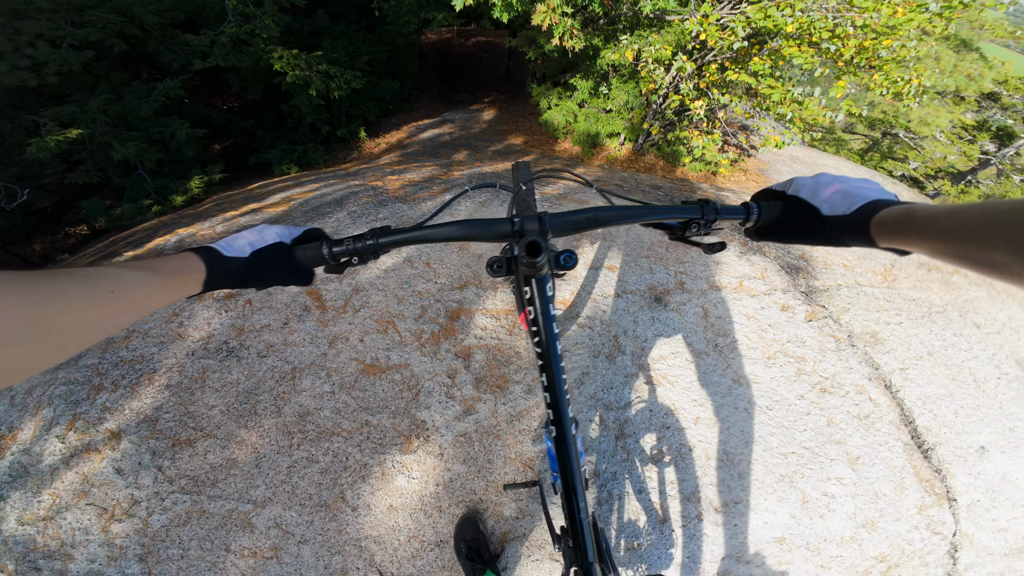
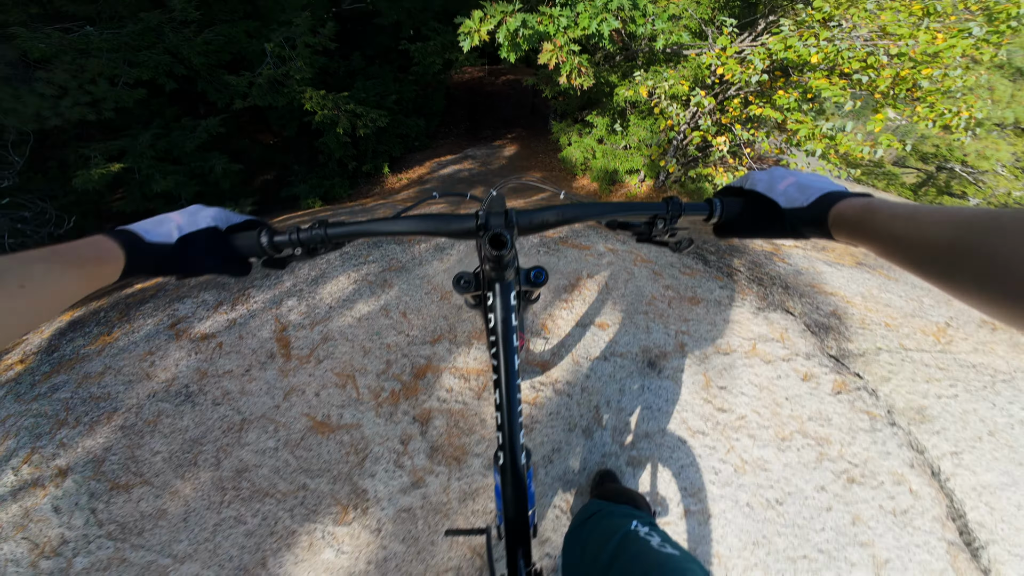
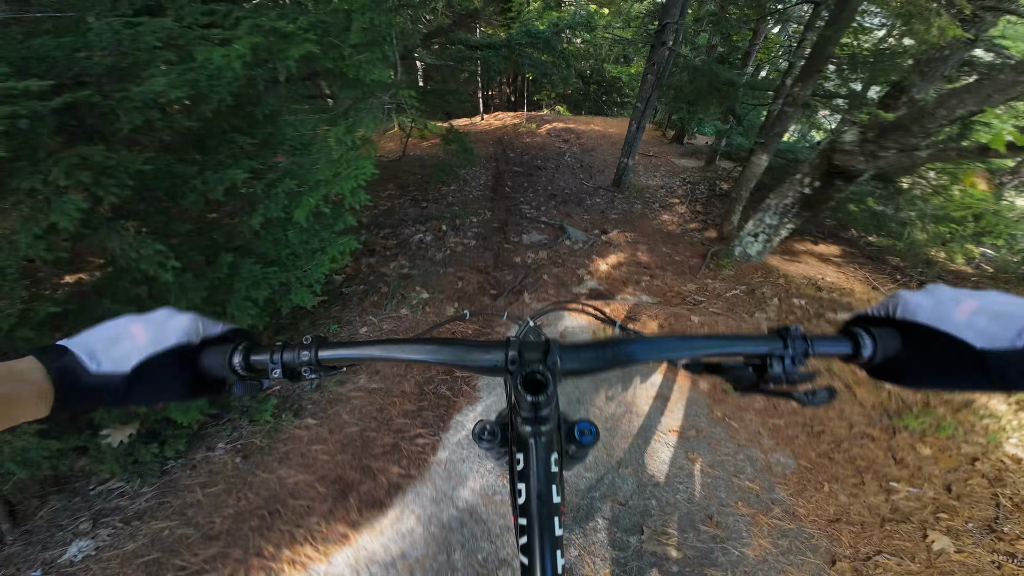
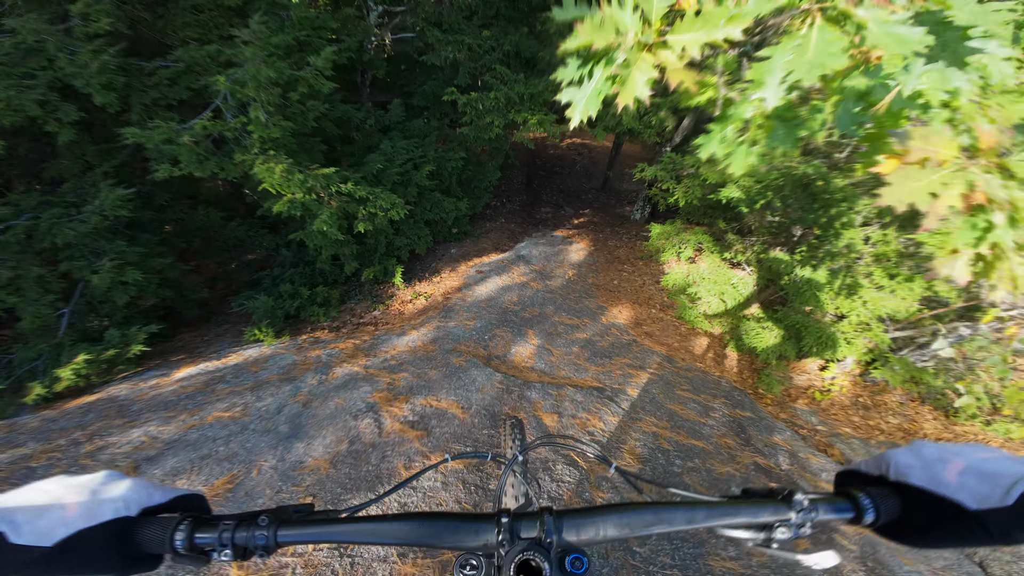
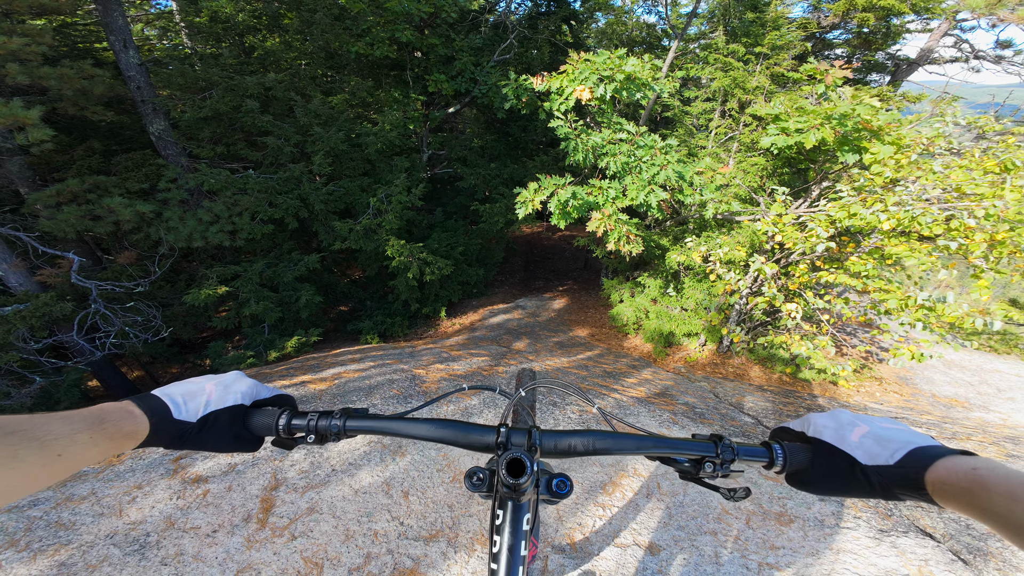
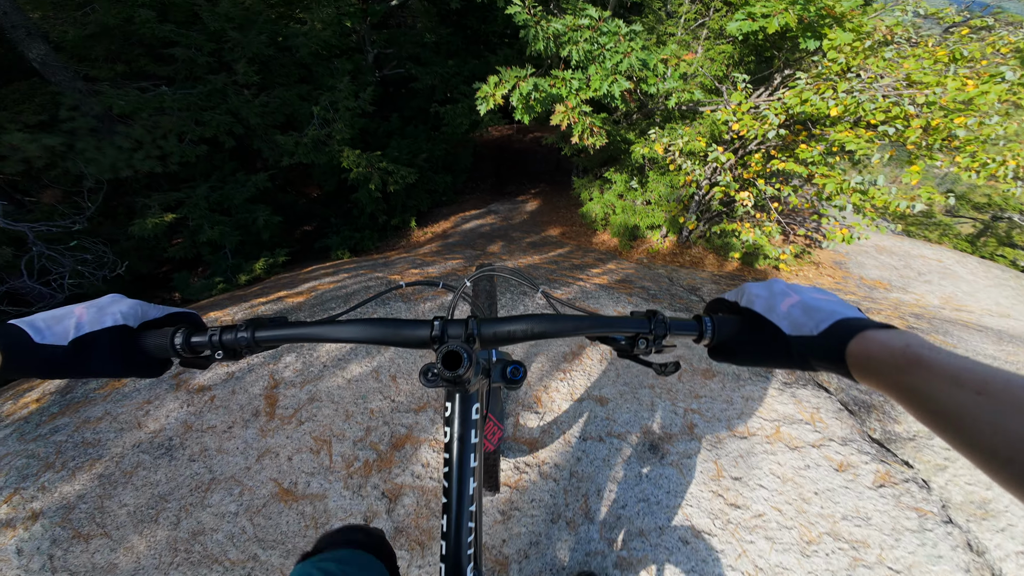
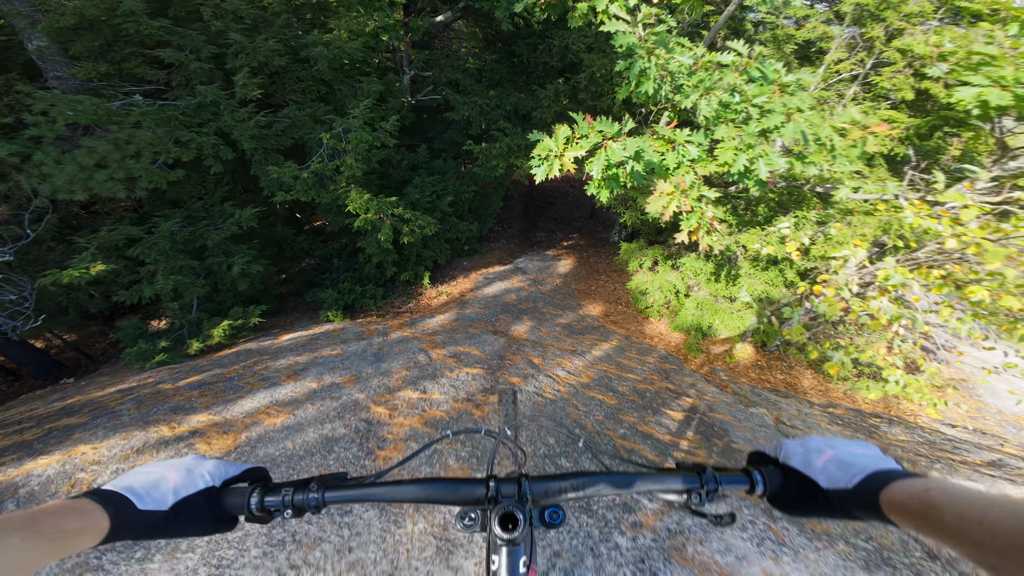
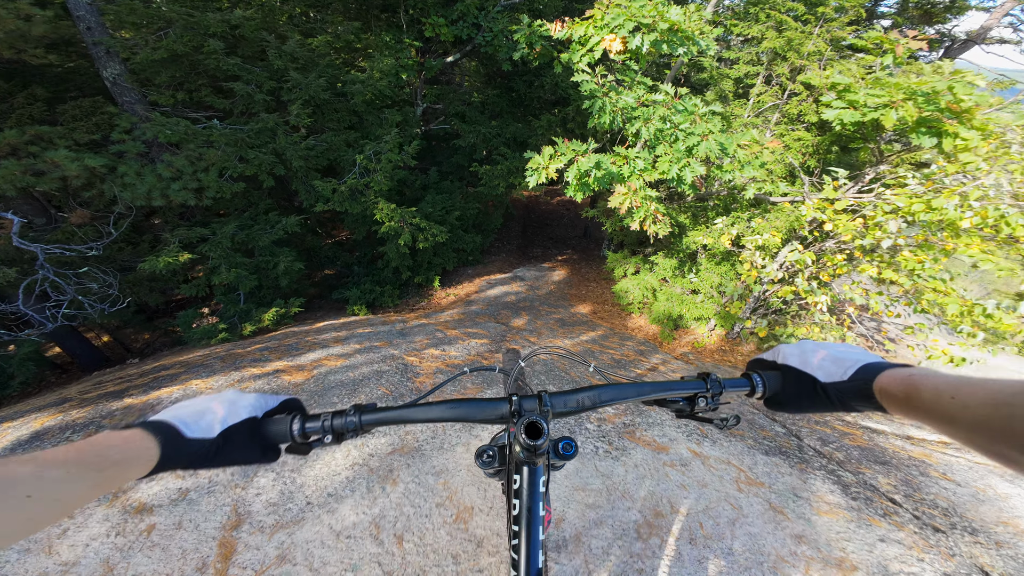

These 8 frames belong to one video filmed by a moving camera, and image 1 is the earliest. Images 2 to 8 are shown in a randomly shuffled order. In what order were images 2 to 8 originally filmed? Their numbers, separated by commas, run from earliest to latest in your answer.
2, 6, 5, 8, 7, 4, 3
